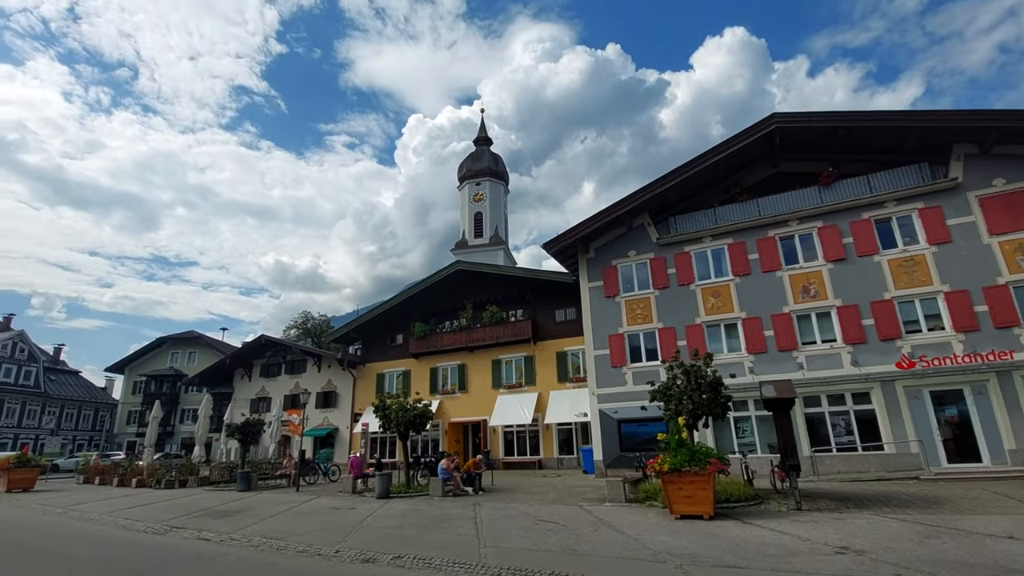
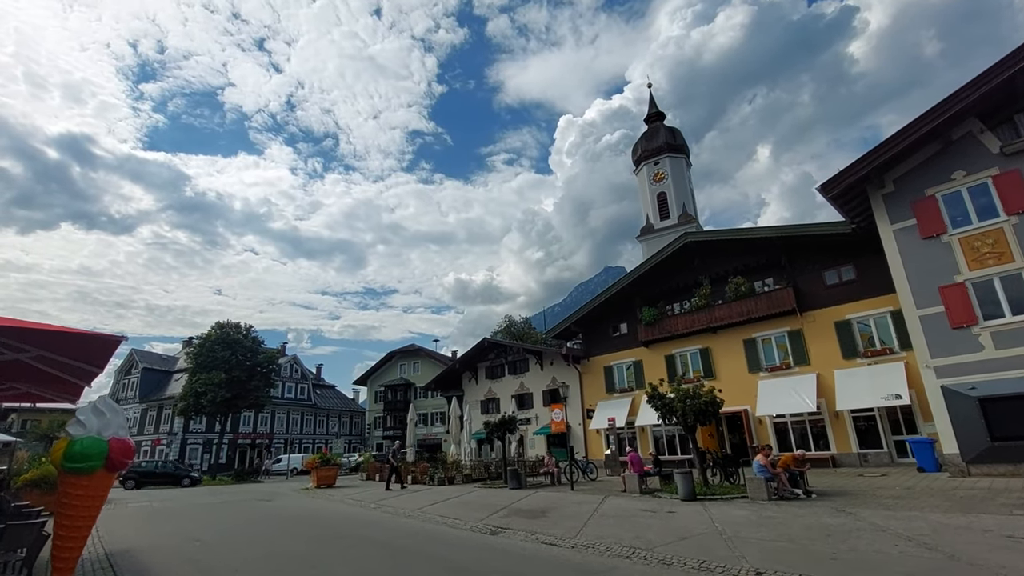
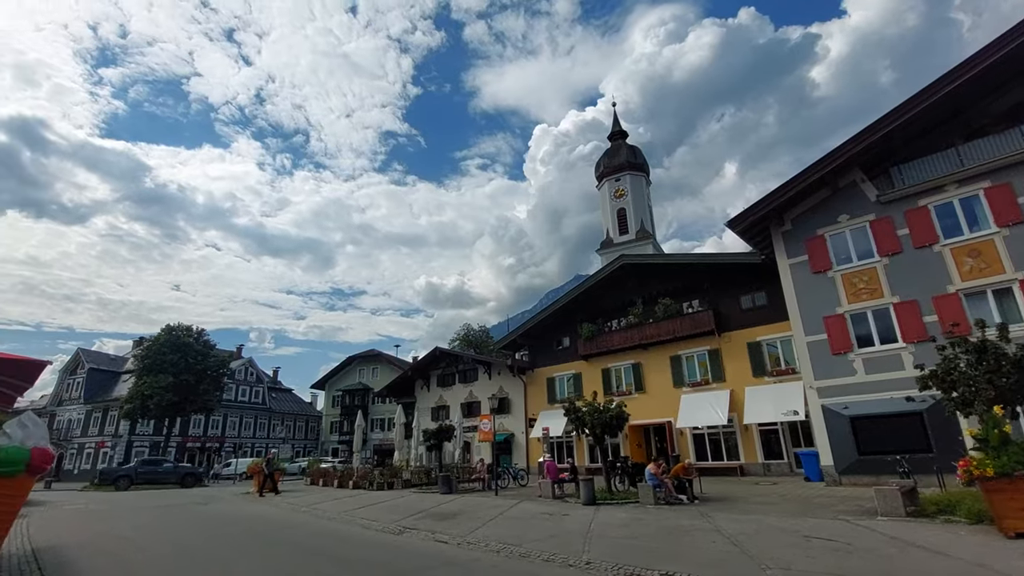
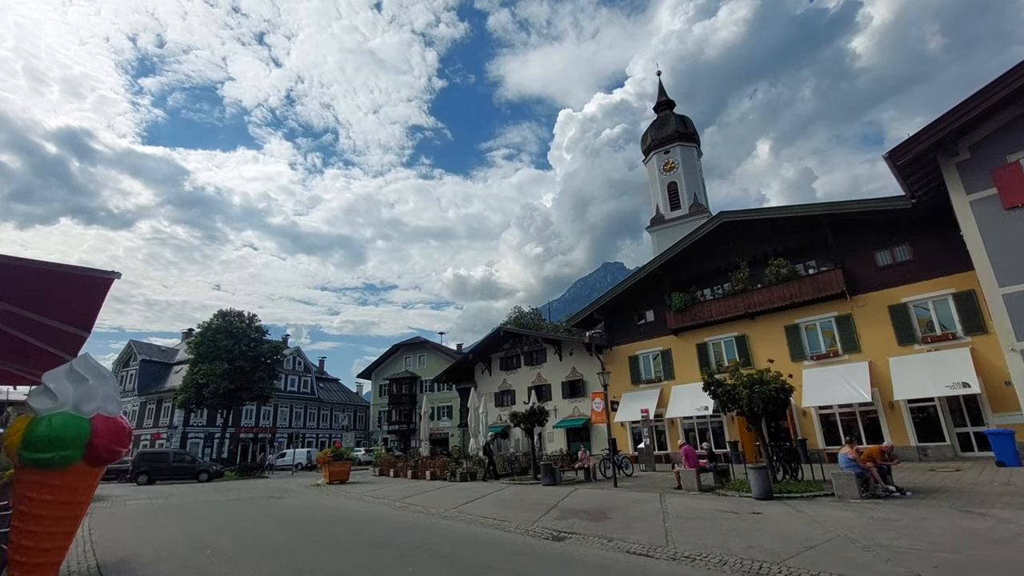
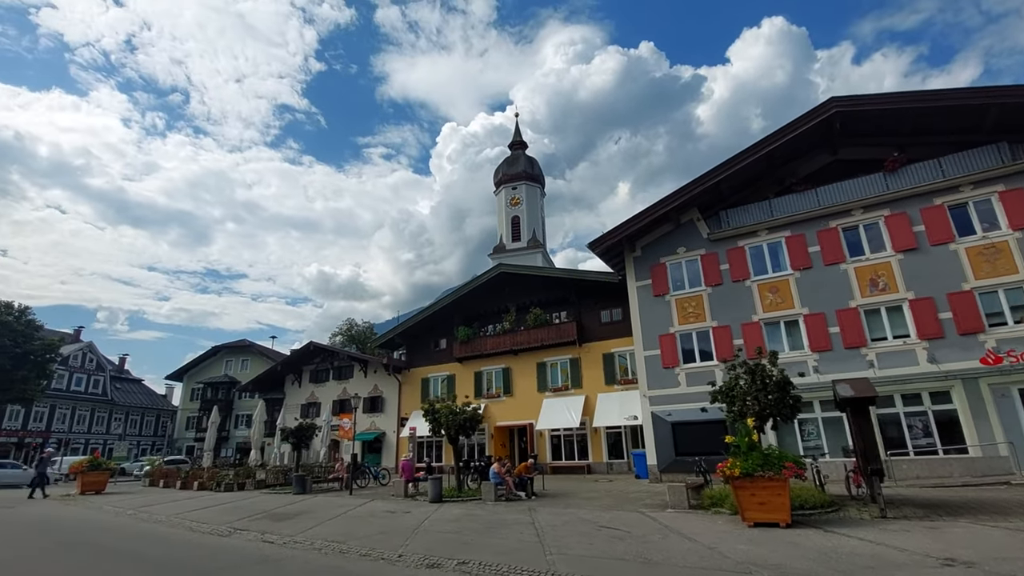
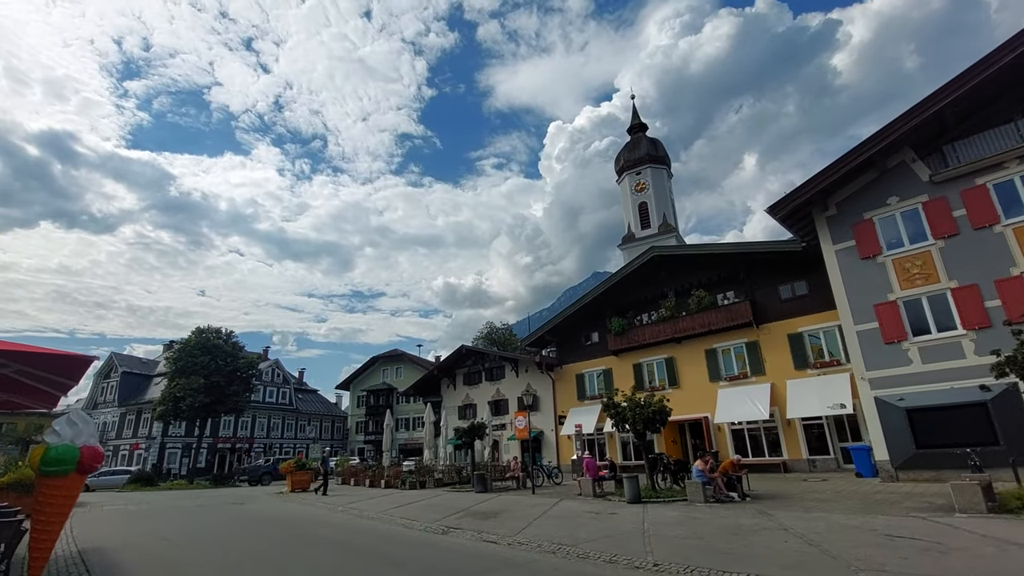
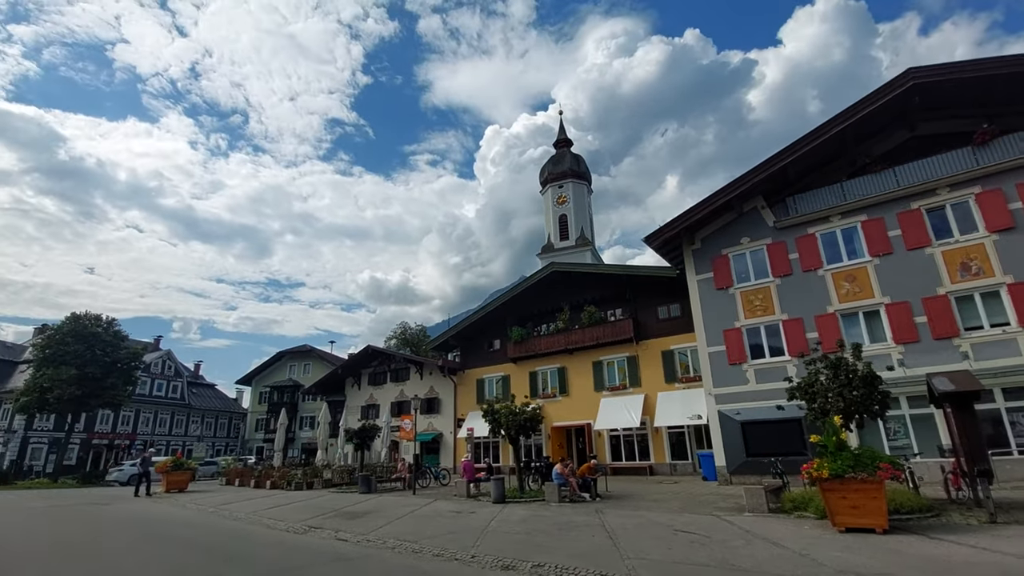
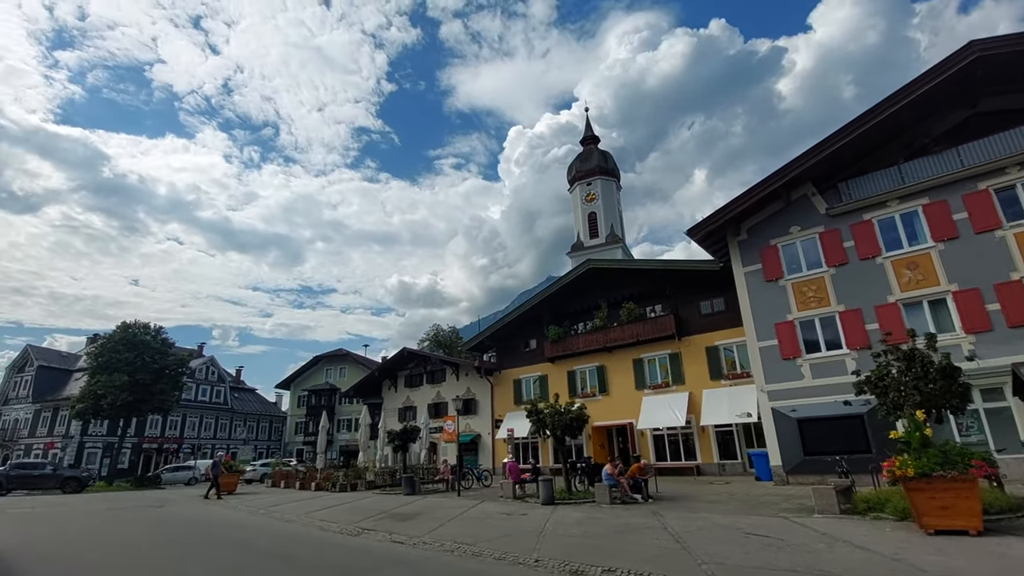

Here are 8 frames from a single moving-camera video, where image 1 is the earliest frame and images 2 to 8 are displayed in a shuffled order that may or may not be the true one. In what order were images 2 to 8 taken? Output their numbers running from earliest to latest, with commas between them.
5, 7, 8, 3, 6, 2, 4
